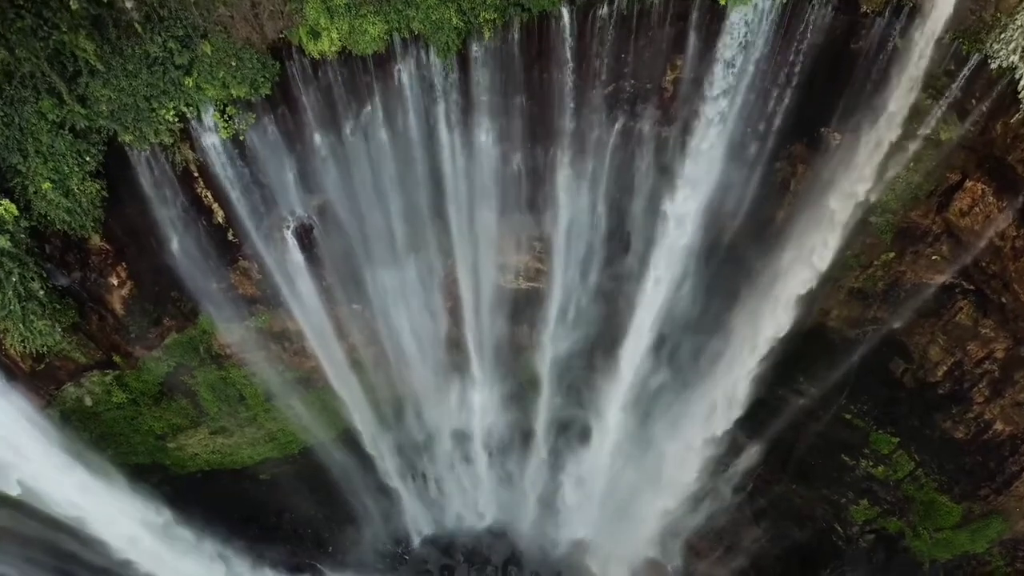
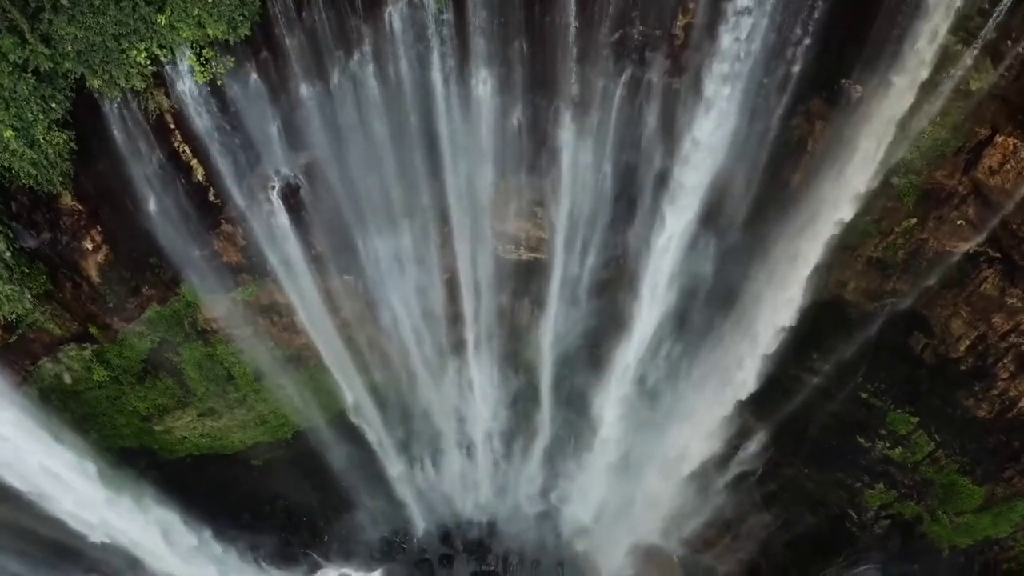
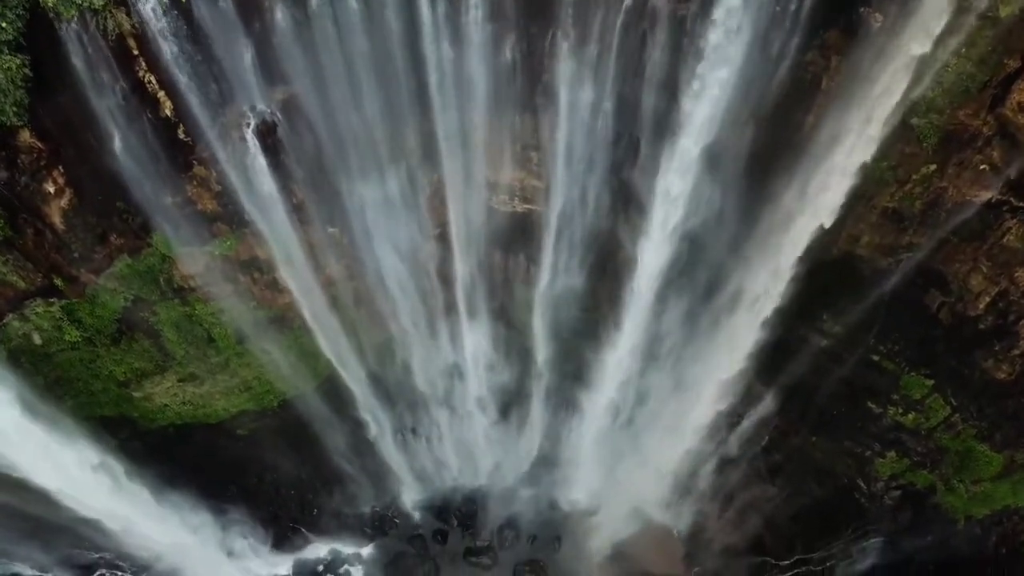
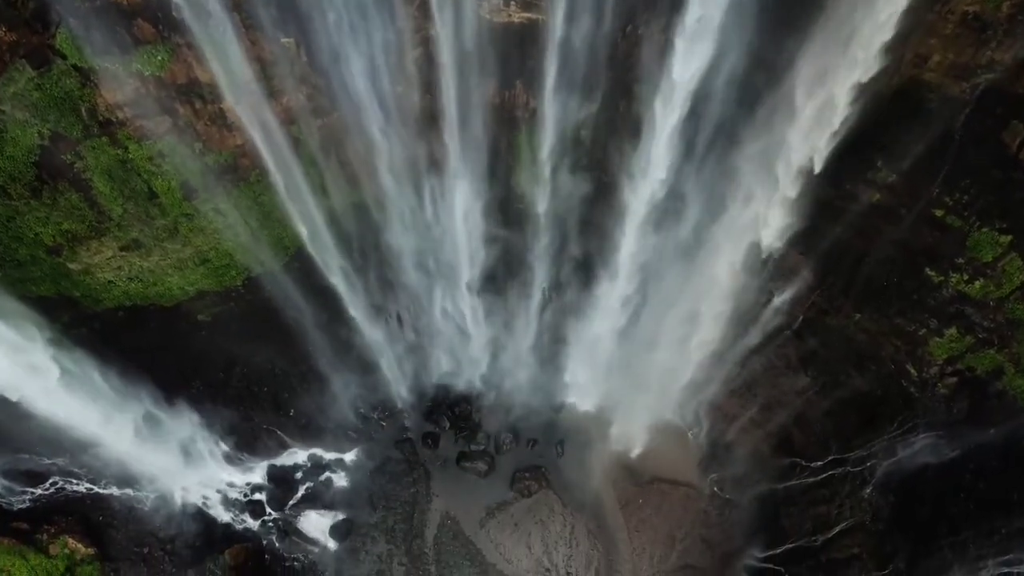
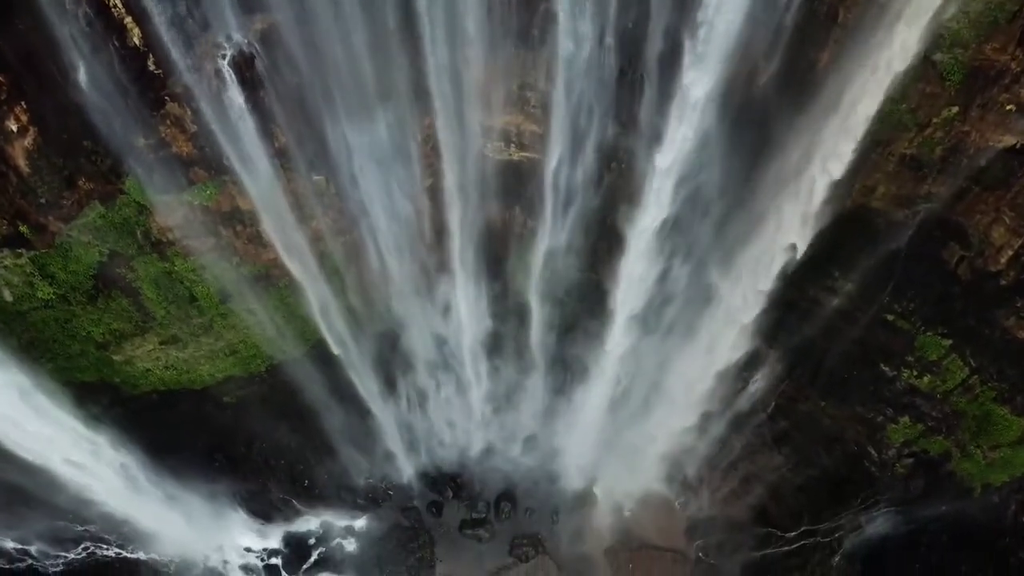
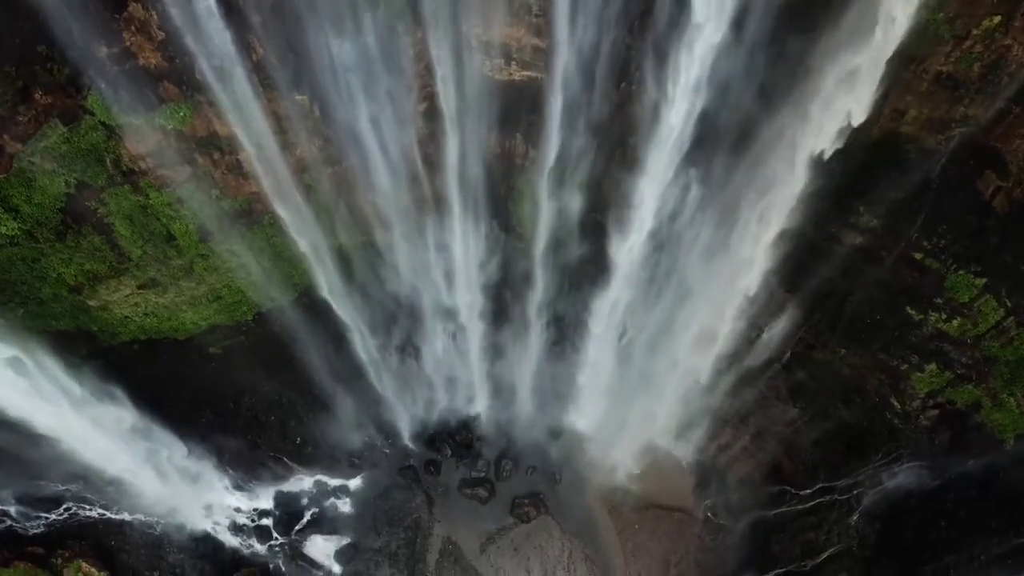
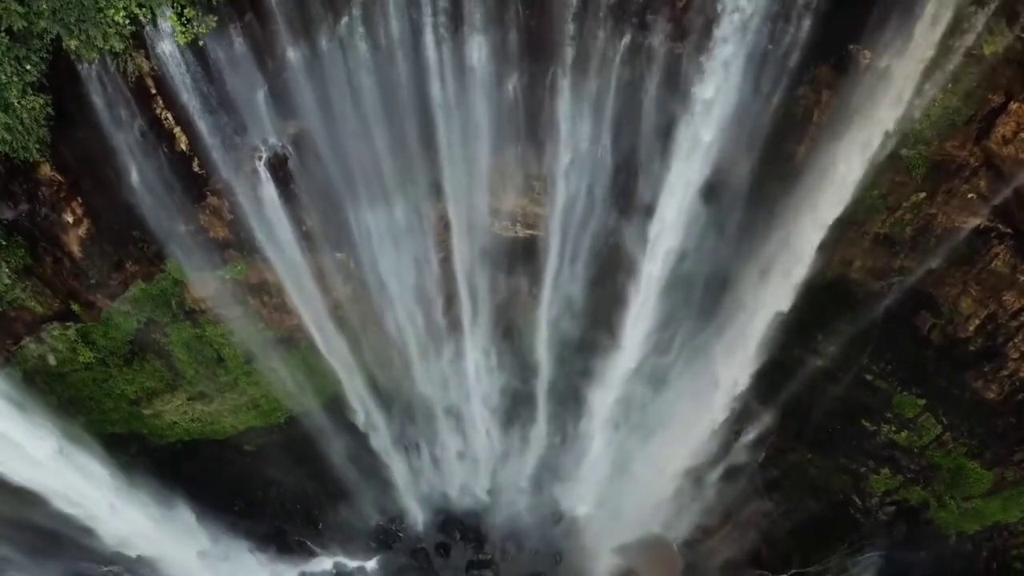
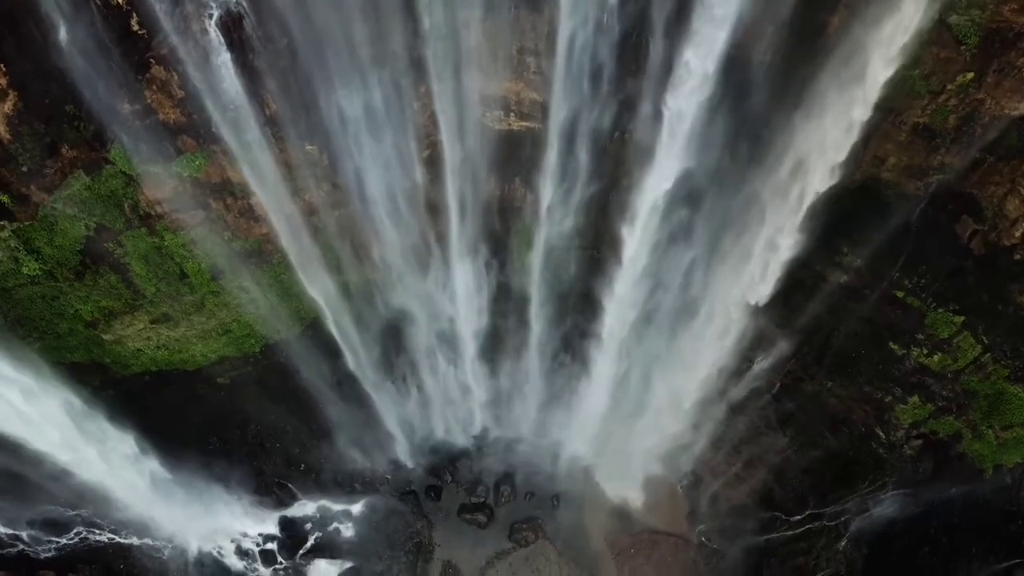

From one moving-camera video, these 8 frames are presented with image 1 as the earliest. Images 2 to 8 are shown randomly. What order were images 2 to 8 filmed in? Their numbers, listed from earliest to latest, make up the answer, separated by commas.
2, 7, 3, 5, 8, 6, 4
